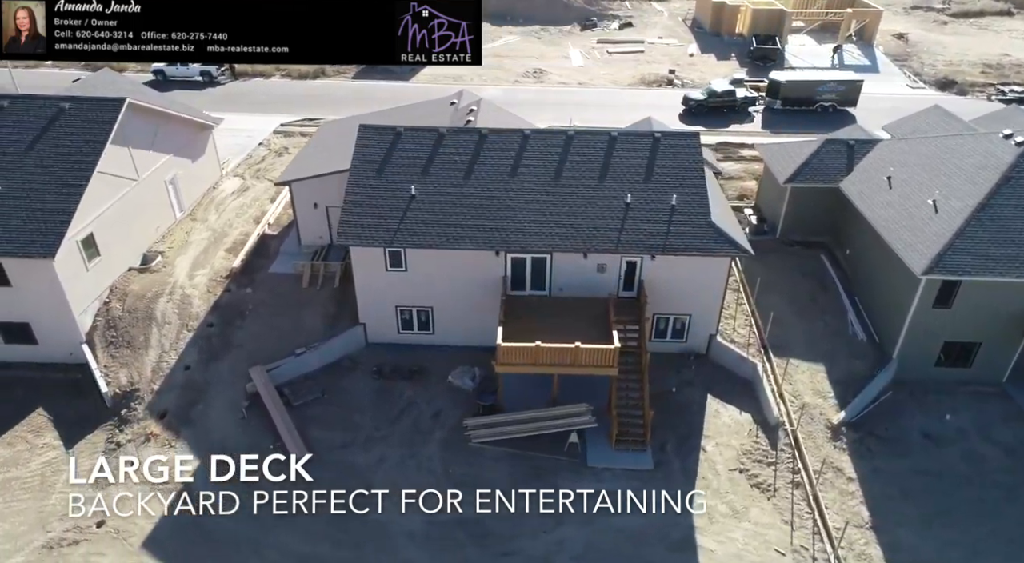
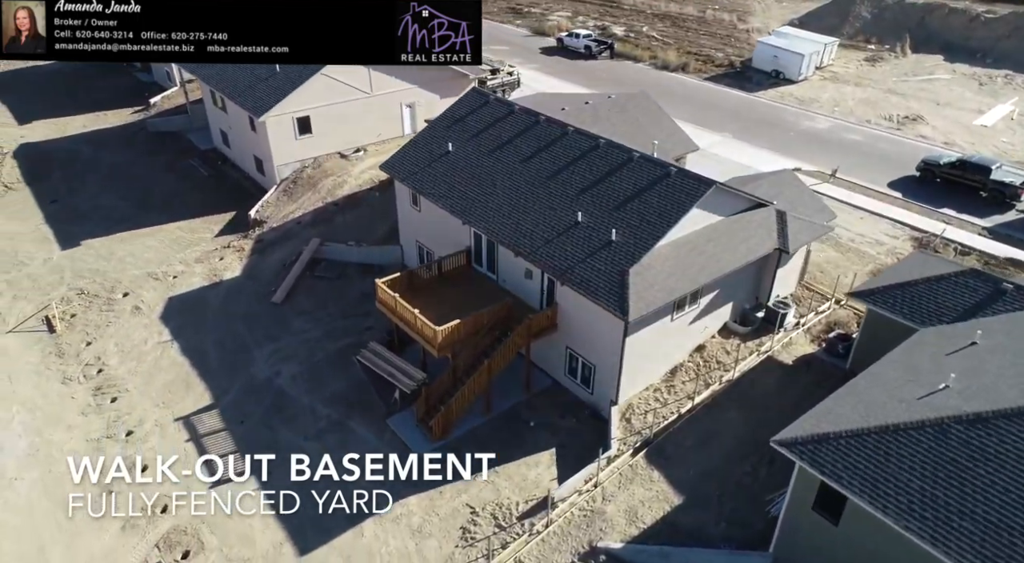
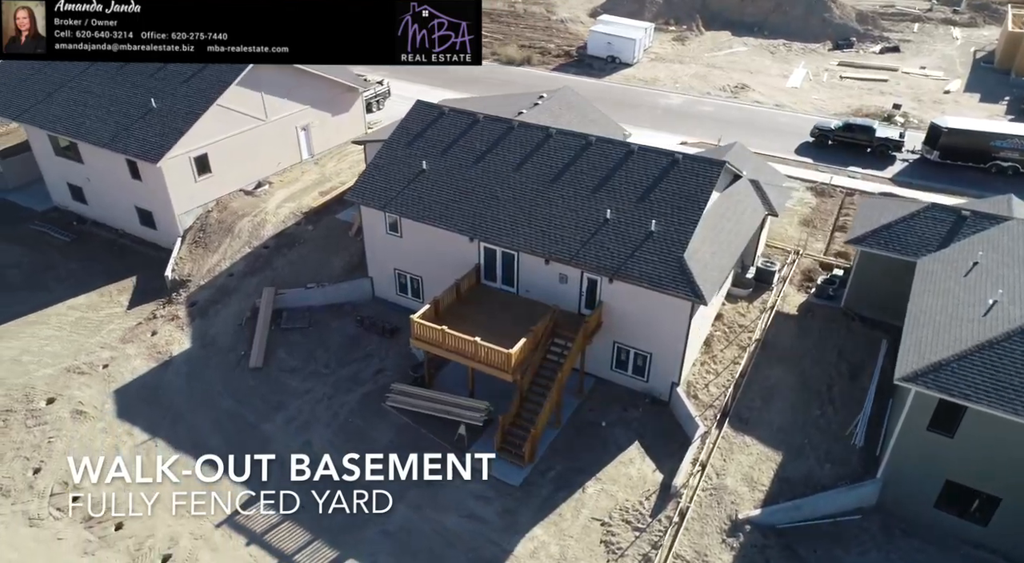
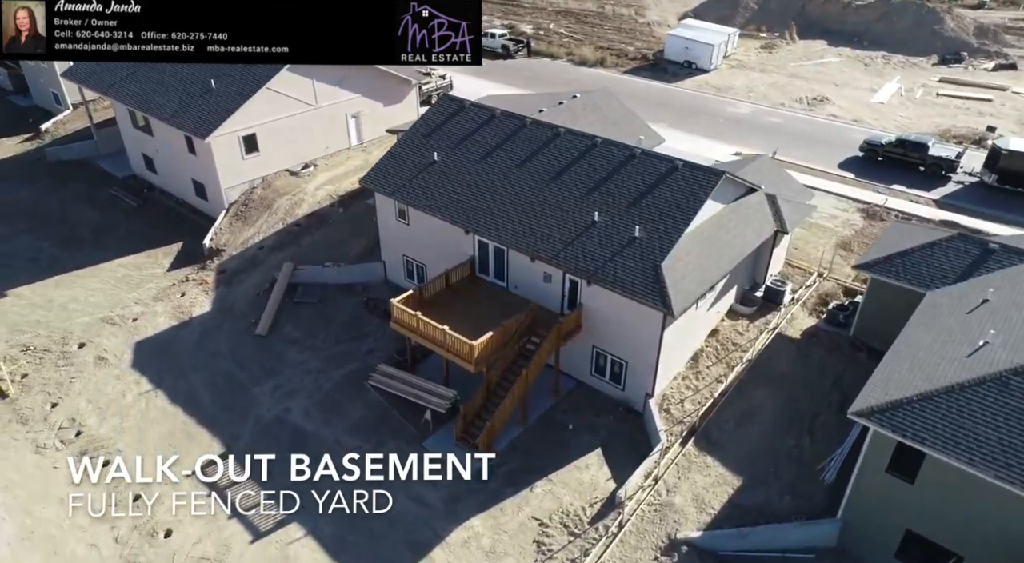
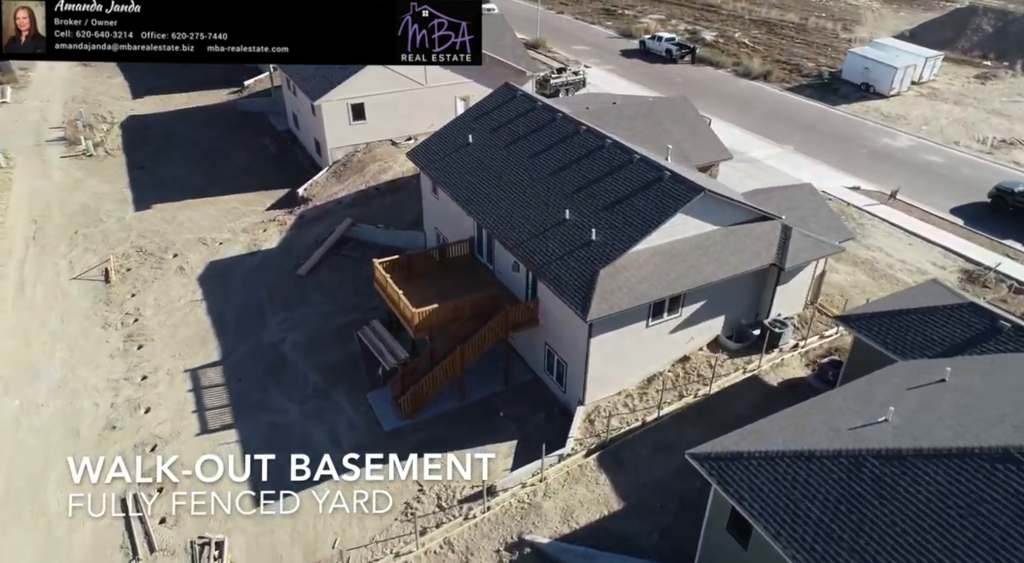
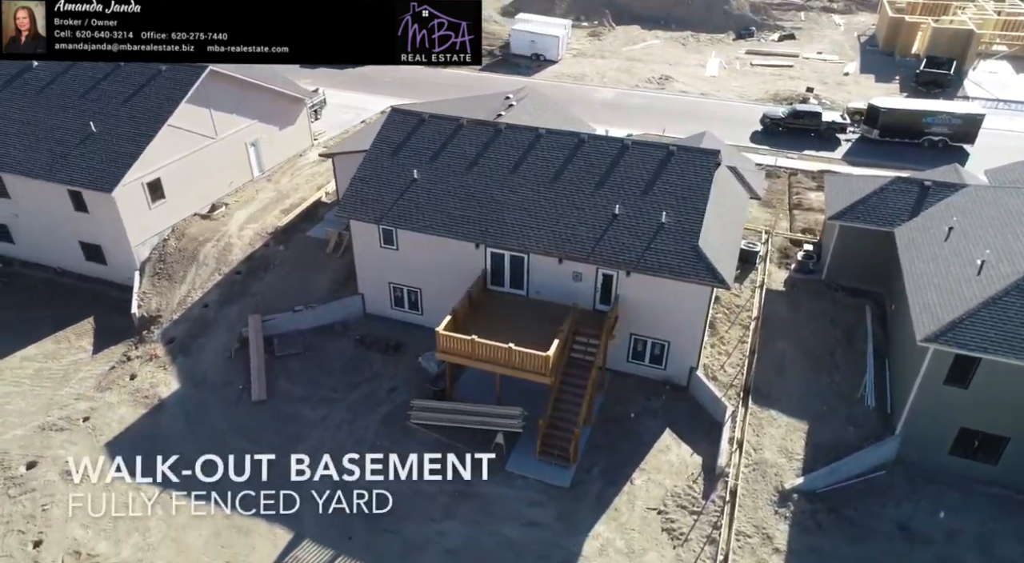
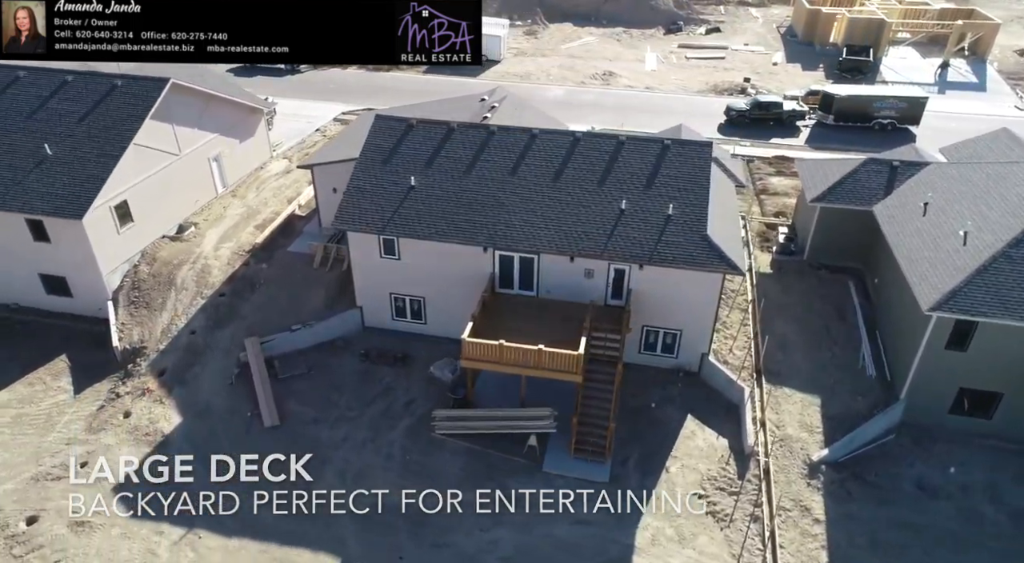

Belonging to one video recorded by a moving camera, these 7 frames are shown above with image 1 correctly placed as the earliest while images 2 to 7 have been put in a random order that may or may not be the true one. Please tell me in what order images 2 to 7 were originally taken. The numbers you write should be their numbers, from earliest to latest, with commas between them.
7, 6, 3, 4, 2, 5
